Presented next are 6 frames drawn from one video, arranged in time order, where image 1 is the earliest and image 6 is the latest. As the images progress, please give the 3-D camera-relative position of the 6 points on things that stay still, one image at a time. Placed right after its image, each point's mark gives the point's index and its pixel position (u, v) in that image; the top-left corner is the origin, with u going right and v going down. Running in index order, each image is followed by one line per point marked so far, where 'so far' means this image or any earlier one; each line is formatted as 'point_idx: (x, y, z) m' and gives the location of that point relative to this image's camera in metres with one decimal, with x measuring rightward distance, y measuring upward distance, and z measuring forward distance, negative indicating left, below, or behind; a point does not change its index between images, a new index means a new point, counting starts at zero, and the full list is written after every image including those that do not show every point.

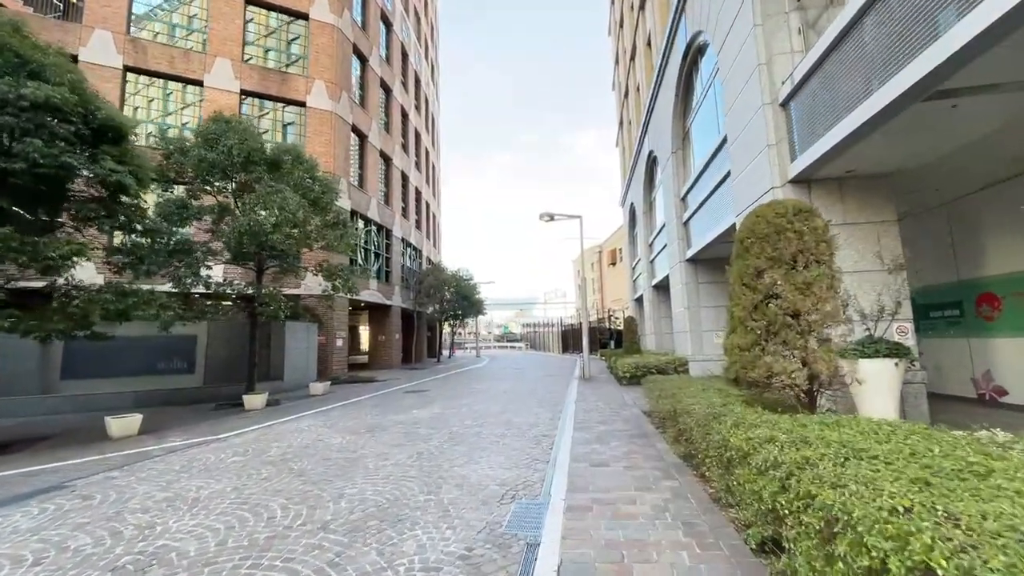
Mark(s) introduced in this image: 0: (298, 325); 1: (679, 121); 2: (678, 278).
0: (-7.9, -1.4, +15.8) m
1: (+5.7, +5.6, +14.4) m
2: (+5.8, +0.3, +14.9) m
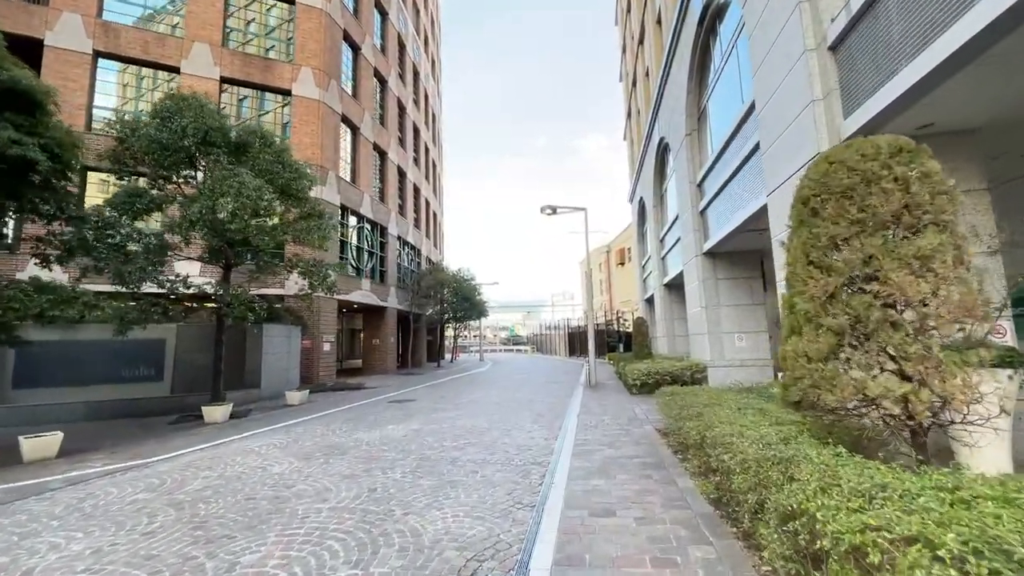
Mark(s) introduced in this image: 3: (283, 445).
0: (-8.0, -1.3, +14.5) m
1: (+5.6, +5.7, +12.9) m
2: (+5.7, +0.4, +13.4) m
3: (-4.0, -2.7, +7.4) m
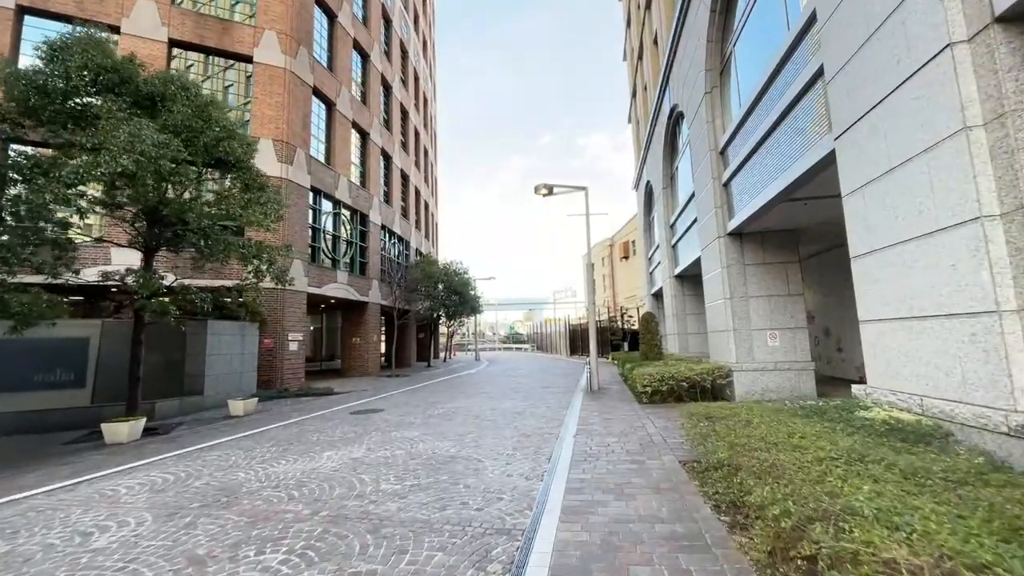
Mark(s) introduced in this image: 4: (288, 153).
0: (-8.3, -1.1, +12.5) m
1: (+5.2, +6.0, +10.8) m
2: (+5.3, +0.7, +11.2) m
3: (-4.4, -2.5, +5.4) m
4: (-8.4, +5.1, +16.0) m
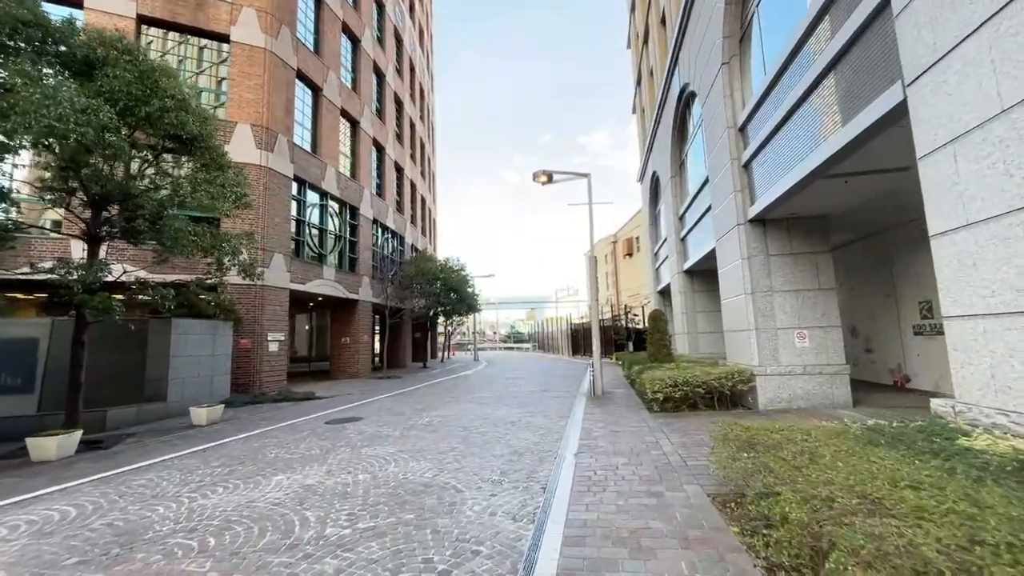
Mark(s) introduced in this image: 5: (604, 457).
0: (-8.5, -0.9, +11.4) m
1: (+5.0, +6.2, +9.6) m
2: (+5.2, +0.9, +10.1) m
3: (-4.6, -2.4, +4.2) m
4: (-8.5, +5.2, +14.9) m
5: (+1.3, -2.4, +6.0) m
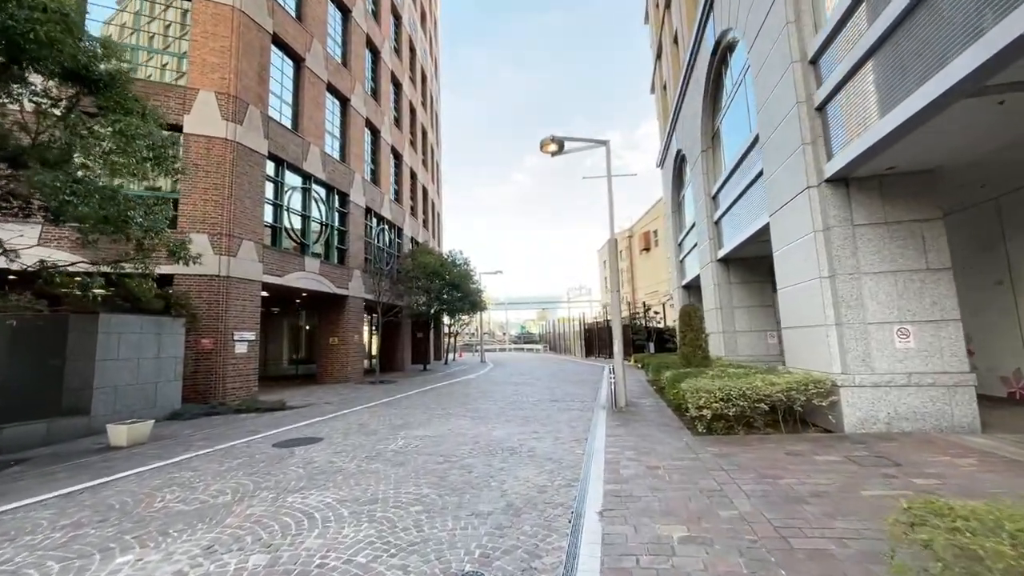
0: (-8.4, -0.7, +9.4) m
1: (+5.0, +6.5, +7.3) m
2: (+5.2, +1.1, +7.8) m
3: (-4.7, -2.1, +2.2) m
4: (-8.4, +5.4, +13.0) m
5: (+1.2, -2.1, +3.8) m
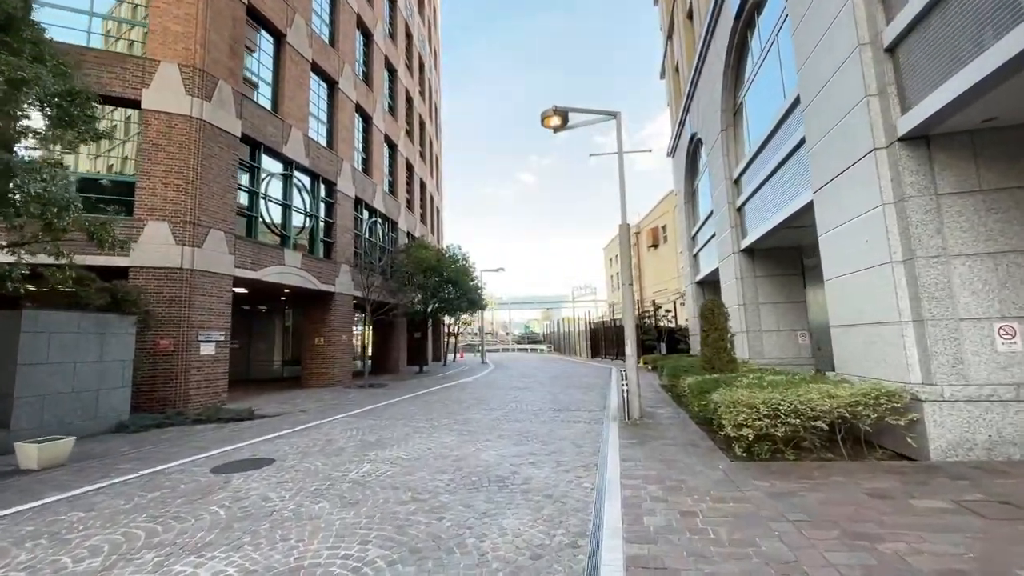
0: (-8.5, -0.5, +8.1) m
1: (+4.9, +6.6, +5.8) m
2: (+5.1, +1.3, +6.3) m
3: (-4.9, -1.9, +0.9) m
4: (-8.4, +5.6, +11.7) m
5: (+1.0, -1.9, +2.3) m
